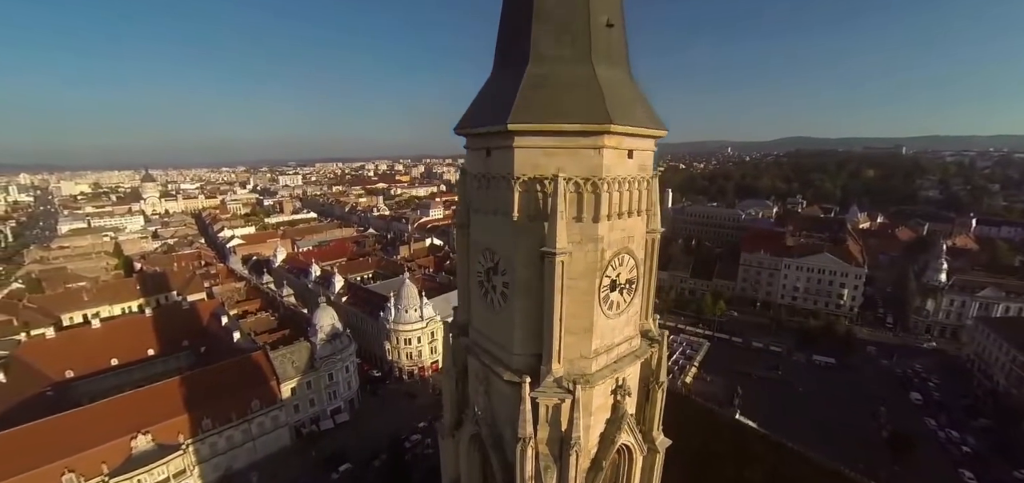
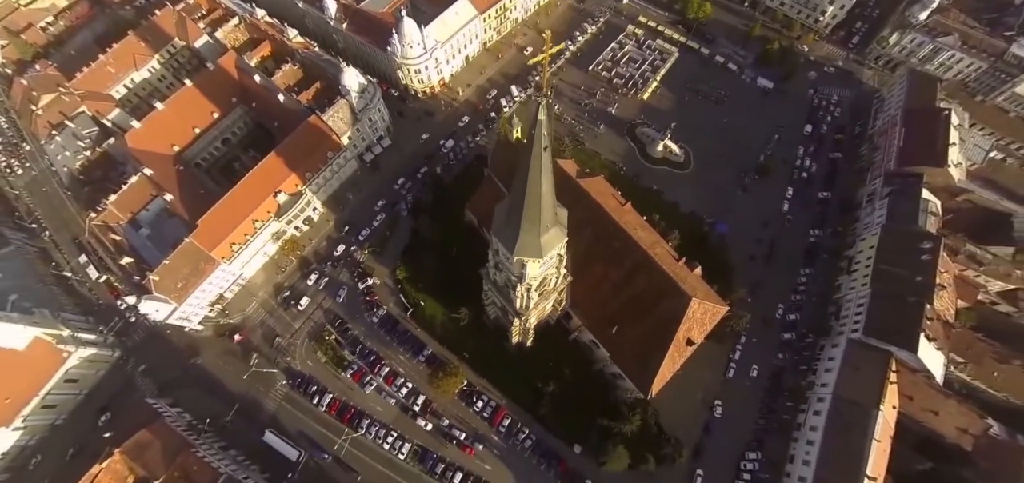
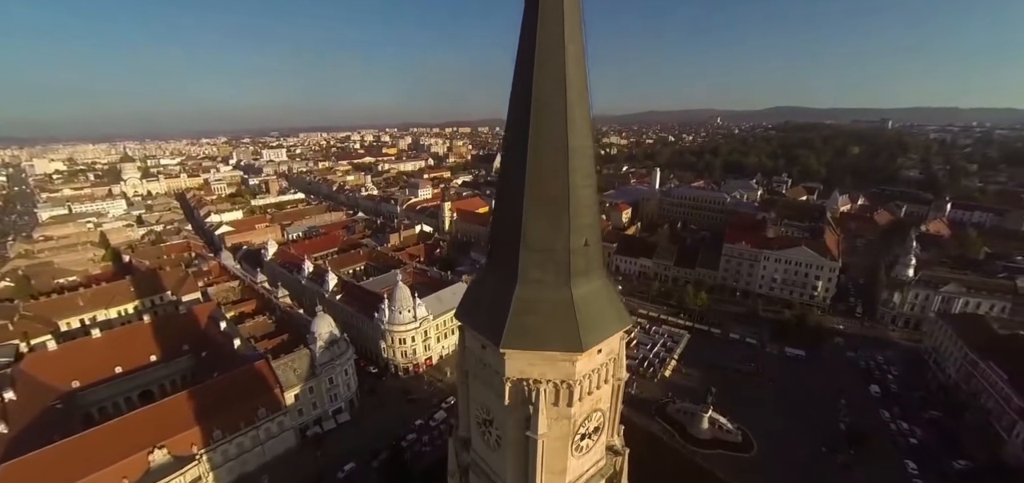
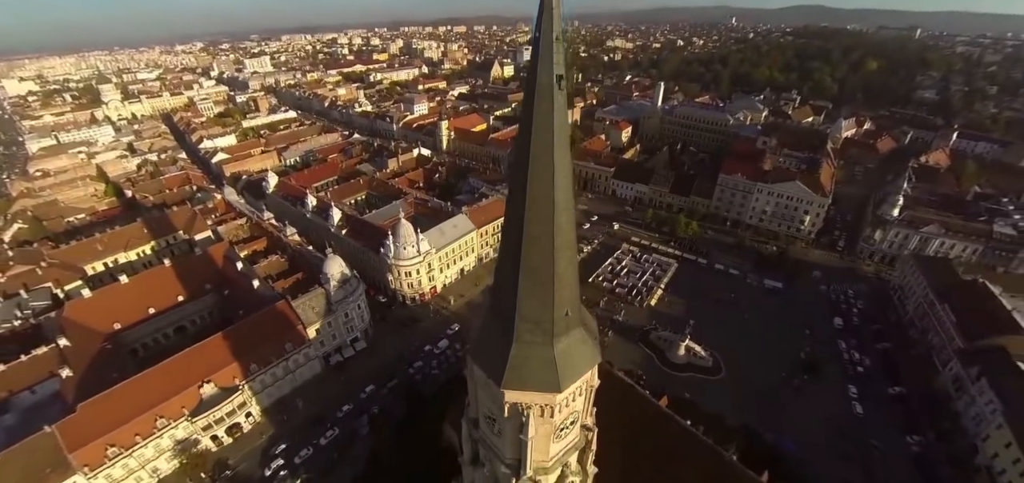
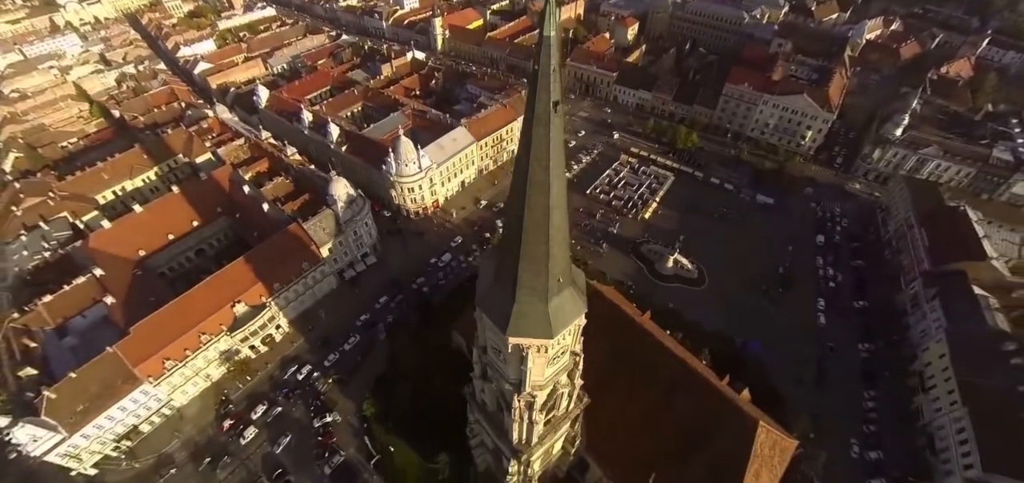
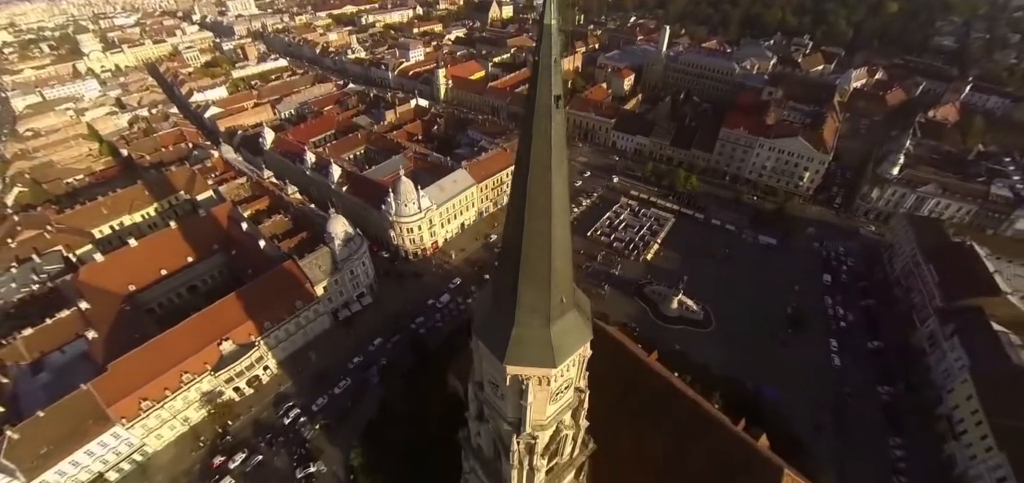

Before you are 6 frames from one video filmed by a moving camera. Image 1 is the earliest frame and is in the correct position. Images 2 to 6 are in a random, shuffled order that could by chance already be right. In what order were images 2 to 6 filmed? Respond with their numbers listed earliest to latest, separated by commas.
3, 4, 6, 5, 2
